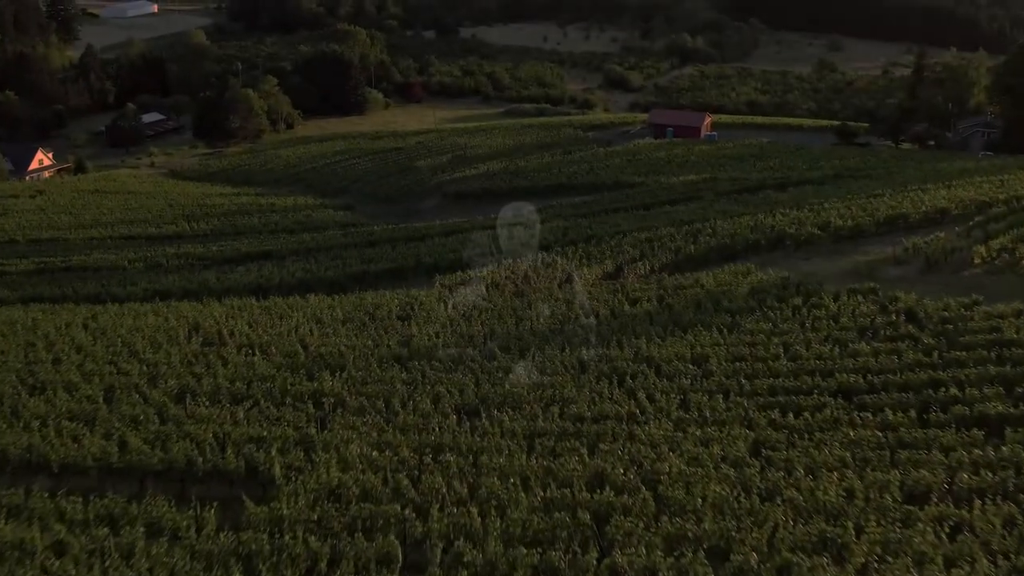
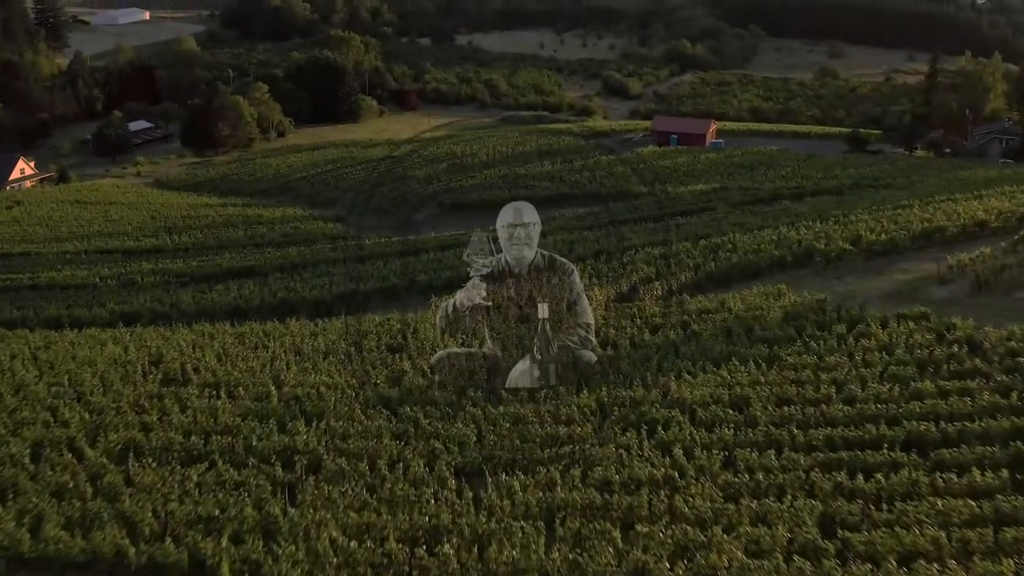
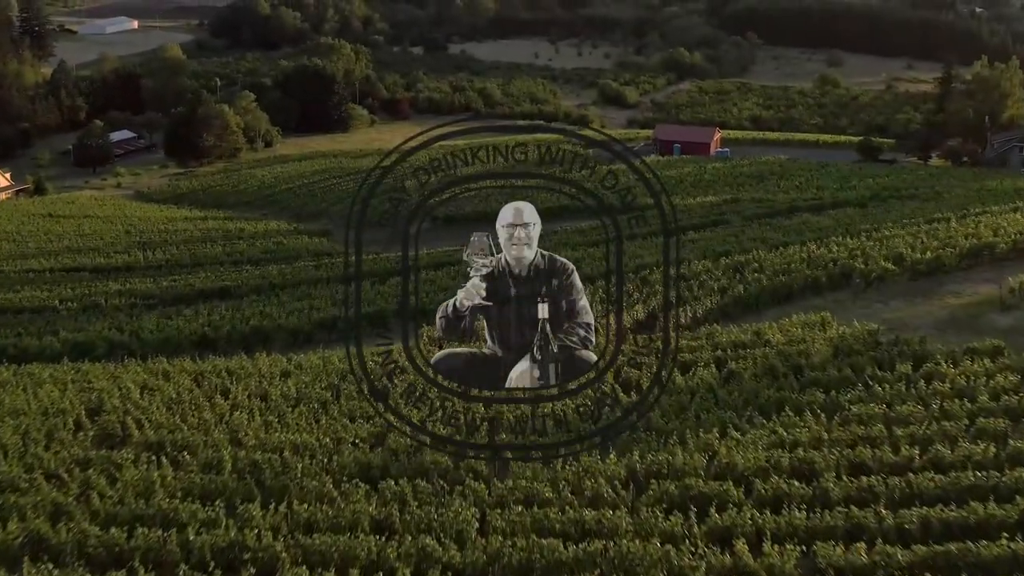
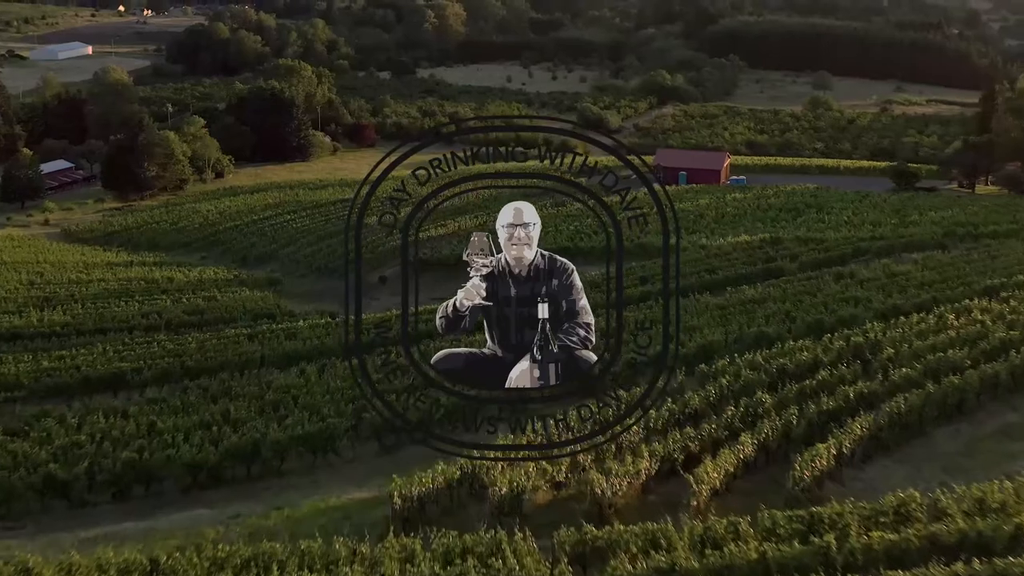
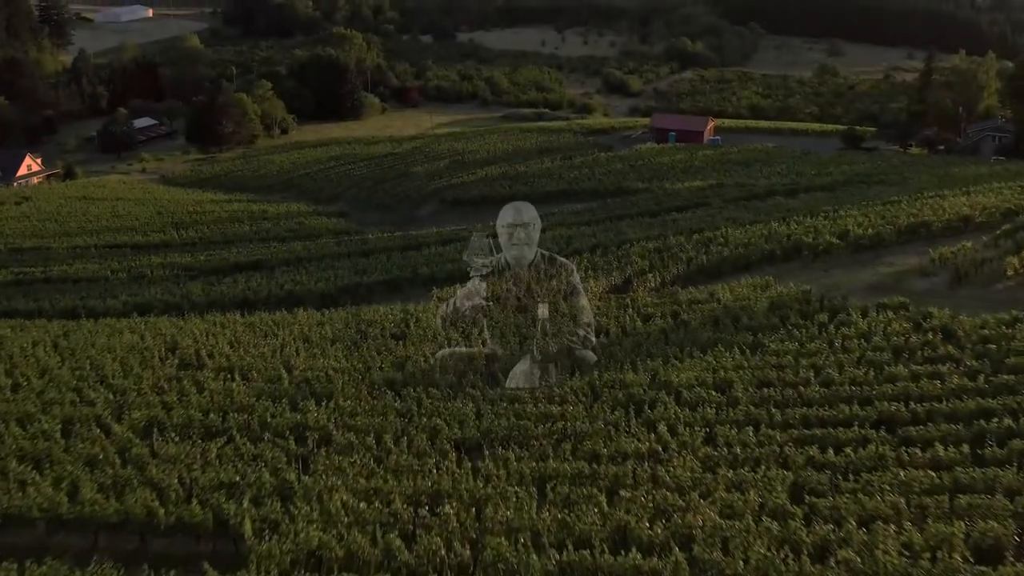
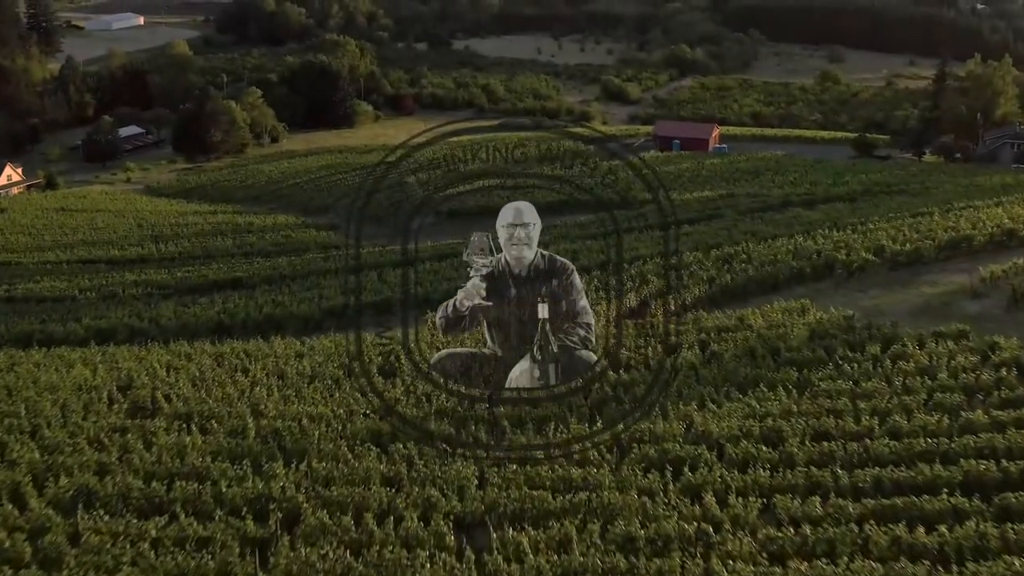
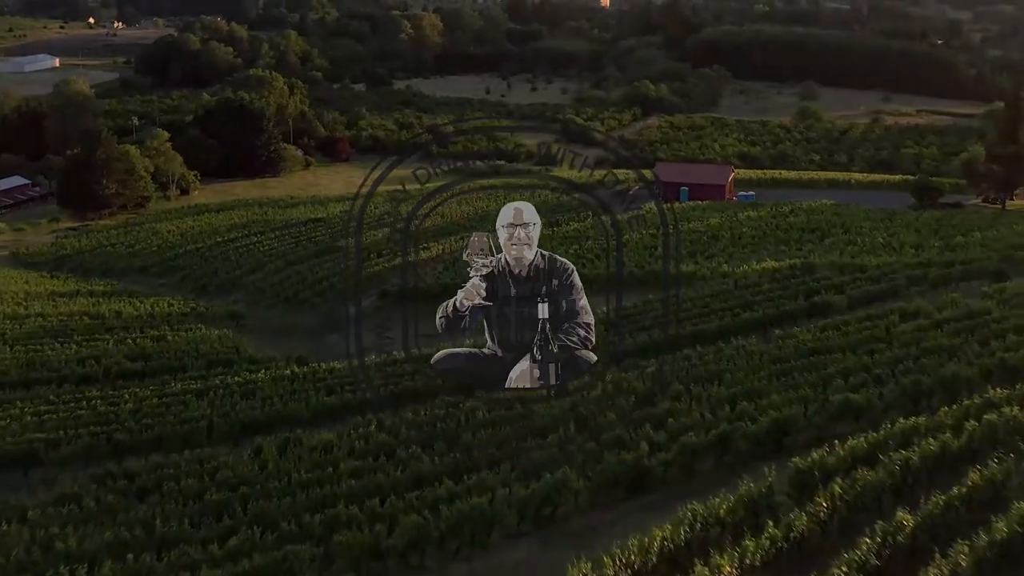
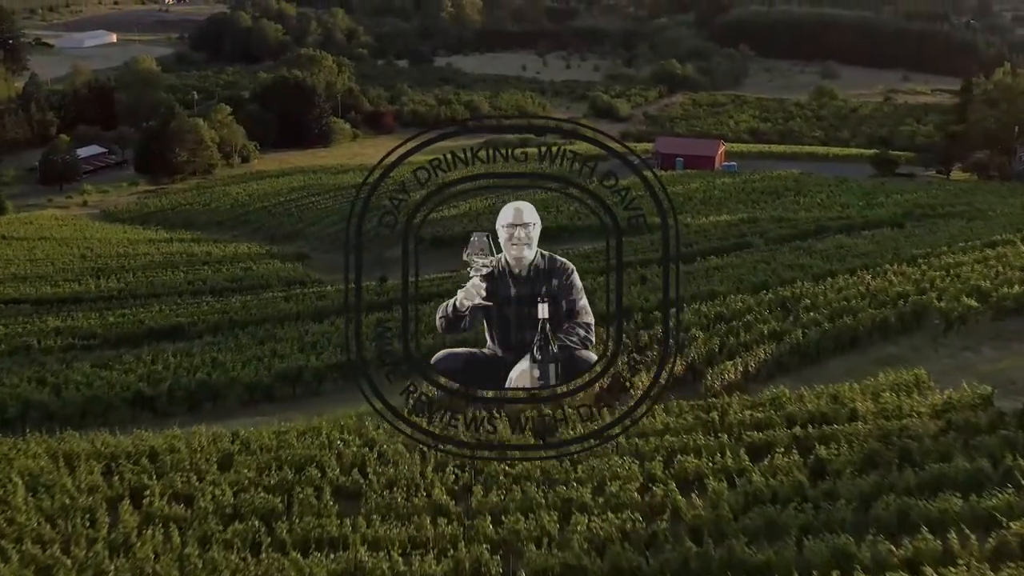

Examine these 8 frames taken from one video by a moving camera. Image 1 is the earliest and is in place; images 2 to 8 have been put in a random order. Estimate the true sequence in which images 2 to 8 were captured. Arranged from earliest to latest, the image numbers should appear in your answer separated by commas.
5, 2, 6, 3, 8, 4, 7
